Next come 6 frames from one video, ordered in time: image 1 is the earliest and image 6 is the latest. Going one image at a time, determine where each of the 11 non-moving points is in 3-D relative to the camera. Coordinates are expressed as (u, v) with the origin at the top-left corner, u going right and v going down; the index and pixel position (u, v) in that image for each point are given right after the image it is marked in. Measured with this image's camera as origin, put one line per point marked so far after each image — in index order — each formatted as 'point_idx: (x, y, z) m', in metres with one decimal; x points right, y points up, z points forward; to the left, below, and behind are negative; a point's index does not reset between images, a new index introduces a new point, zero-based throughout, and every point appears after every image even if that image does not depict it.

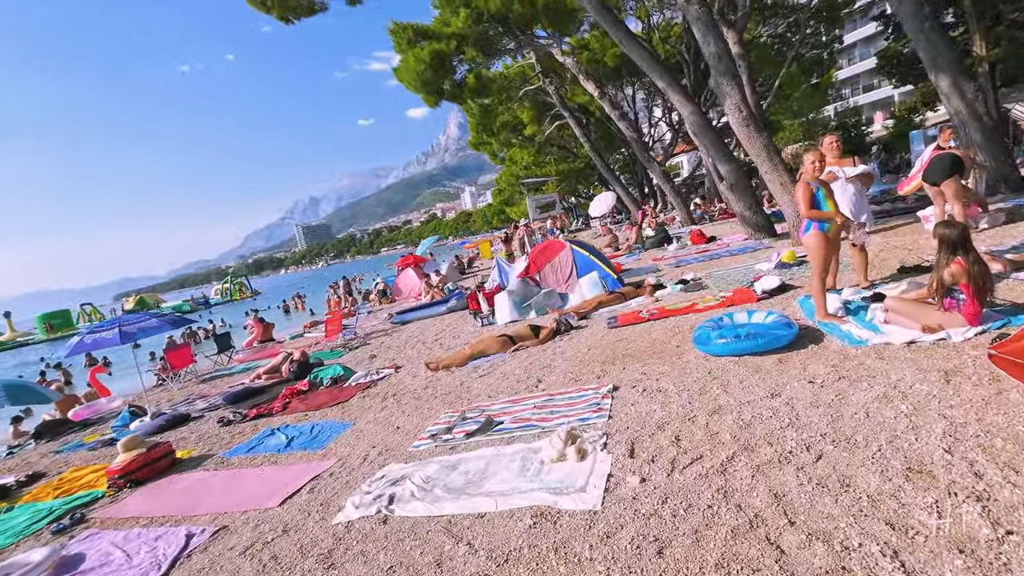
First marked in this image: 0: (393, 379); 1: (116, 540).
0: (-2.0, -1.5, +8.4) m
1: (-3.7, -2.3, +4.5) m
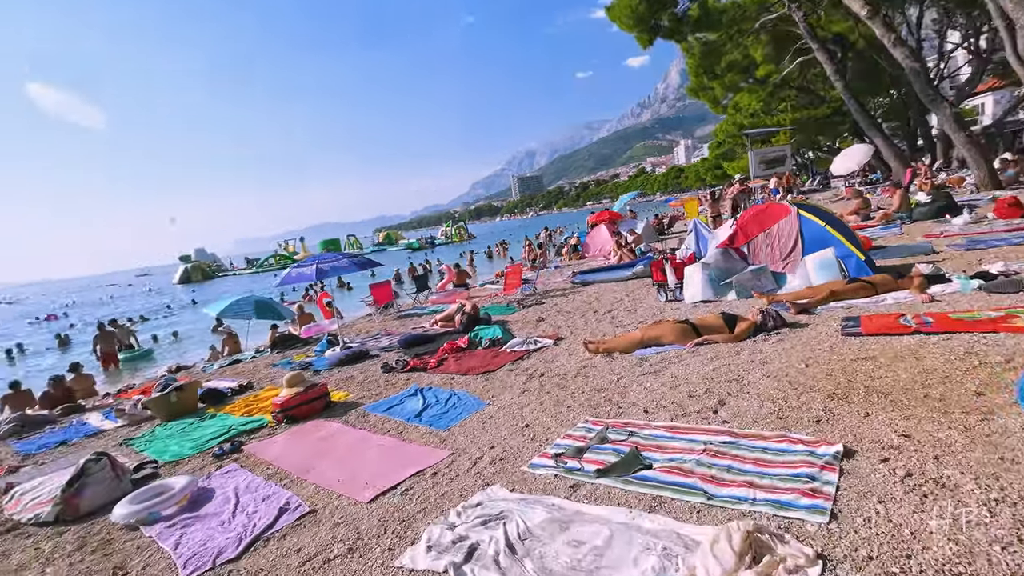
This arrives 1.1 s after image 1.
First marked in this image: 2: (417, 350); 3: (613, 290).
0: (+0.6, -1.0, +7.4) m
1: (-2.5, -1.9, +4.5) m
2: (-1.9, -1.2, +9.6) m
3: (+2.5, -0.1, +12.4) m
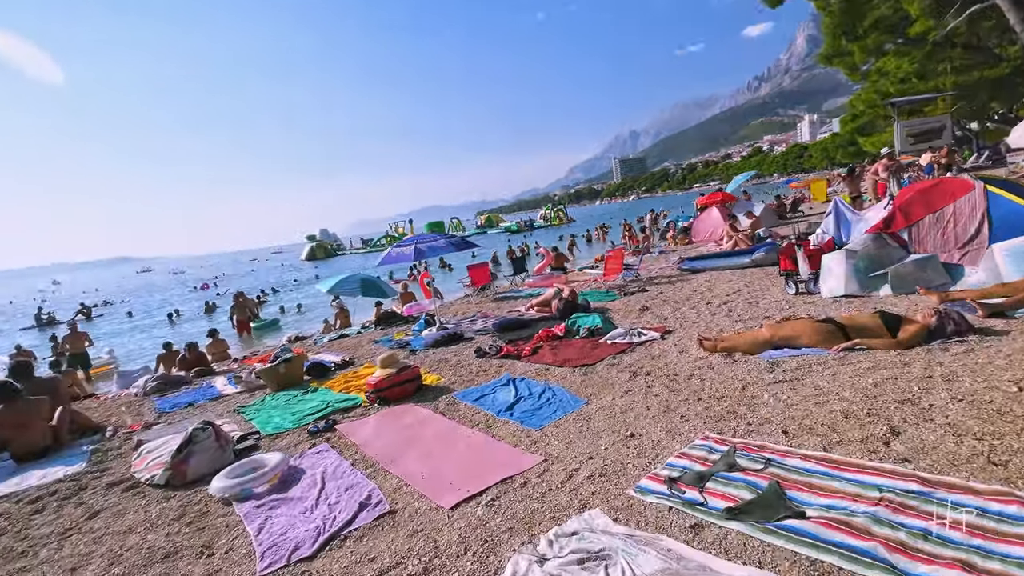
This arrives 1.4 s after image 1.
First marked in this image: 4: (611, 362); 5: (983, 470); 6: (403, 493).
0: (+1.9, -0.8, +6.6) m
1: (-1.7, -1.7, +4.4) m
2: (0.0, -0.9, +9.3) m
3: (+4.9, +0.2, +11.1) m
4: (+1.3, -1.0, +6.4) m
5: (+2.6, -1.0, +2.7) m
6: (-0.8, -1.6, +3.7) m
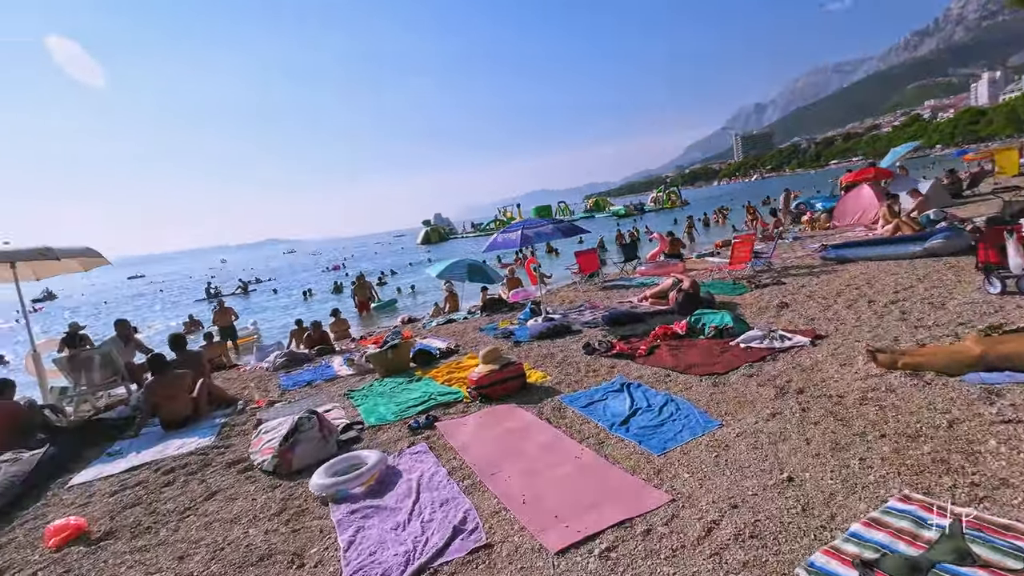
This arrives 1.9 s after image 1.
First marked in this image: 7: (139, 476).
0: (+3.2, -0.8, +5.4) m
1: (-0.7, -1.6, +4.1) m
2: (+1.9, -0.7, +8.5) m
3: (+7.1, +0.3, +9.2) m
4: (+2.6, -0.9, +5.3) m
5: (+3.1, -1.1, +1.5) m
6: (-0.1, -1.5, +3.2) m
7: (-4.1, -2.1, +5.4) m
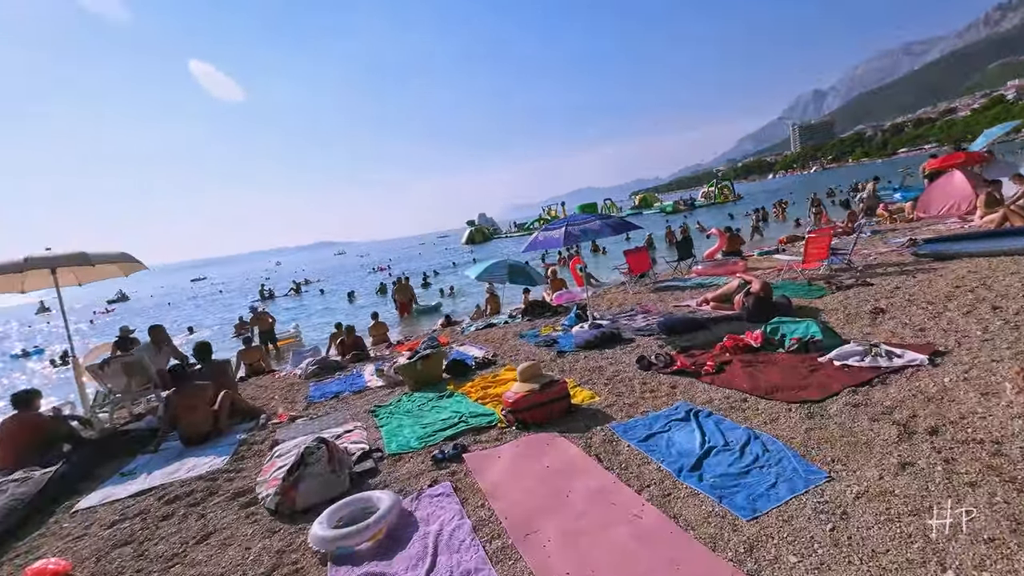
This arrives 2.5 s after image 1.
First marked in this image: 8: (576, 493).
0: (+3.6, -0.8, +4.2) m
1: (-0.5, -1.7, +3.3) m
2: (+2.6, -0.8, +7.4) m
3: (+7.8, +0.3, +7.7) m
4: (+2.9, -1.0, +4.2) m
5: (+3.1, -1.1, +0.4) m
6: (+0.1, -1.6, +2.4) m
7: (-3.7, -2.2, +4.9) m
8: (+0.5, -1.5, +3.6) m
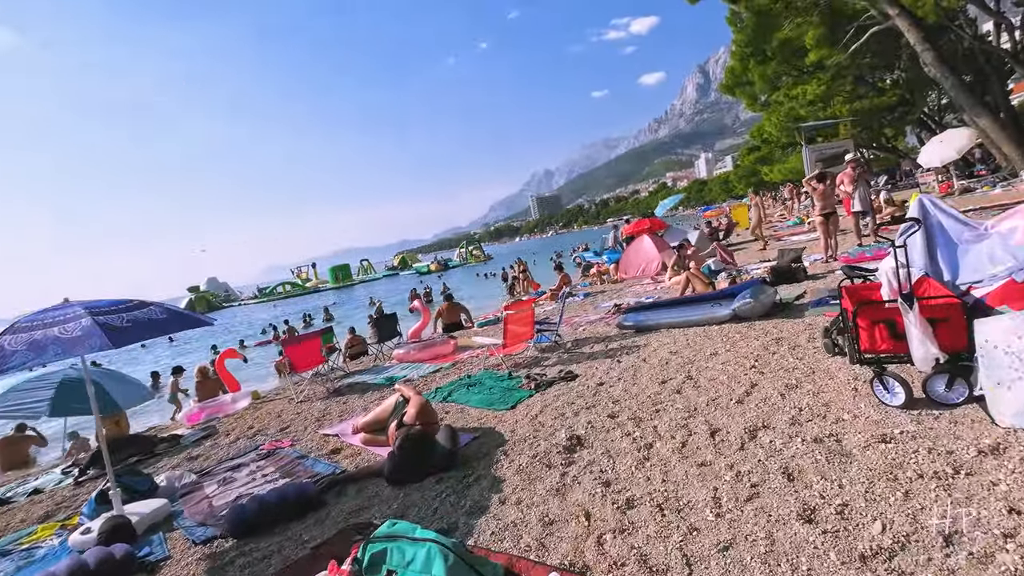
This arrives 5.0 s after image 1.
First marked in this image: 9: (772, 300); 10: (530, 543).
0: (+0.4, -1.6, +1.3) m
1: (-2.8, -2.4, -1.4) m
2: (-1.9, -2.0, +3.6) m
3: (+2.6, -0.8, +6.3) m
4: (-0.2, -1.7, +1.0) m
5: (+1.6, -1.4, -2.5) m
6: (-1.9, -2.2, -2.0) m
7: (-6.3, -3.2, -1.5) m
8: (-2.1, -2.3, -0.8) m
9: (+4.2, -0.2, +8.0) m
10: (+0.1, -1.6, +3.1) m
